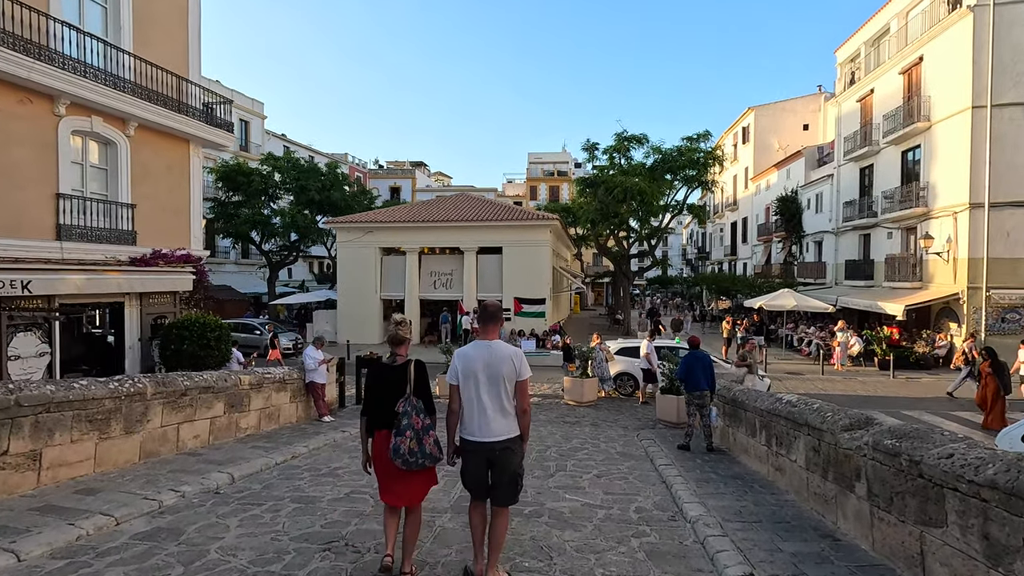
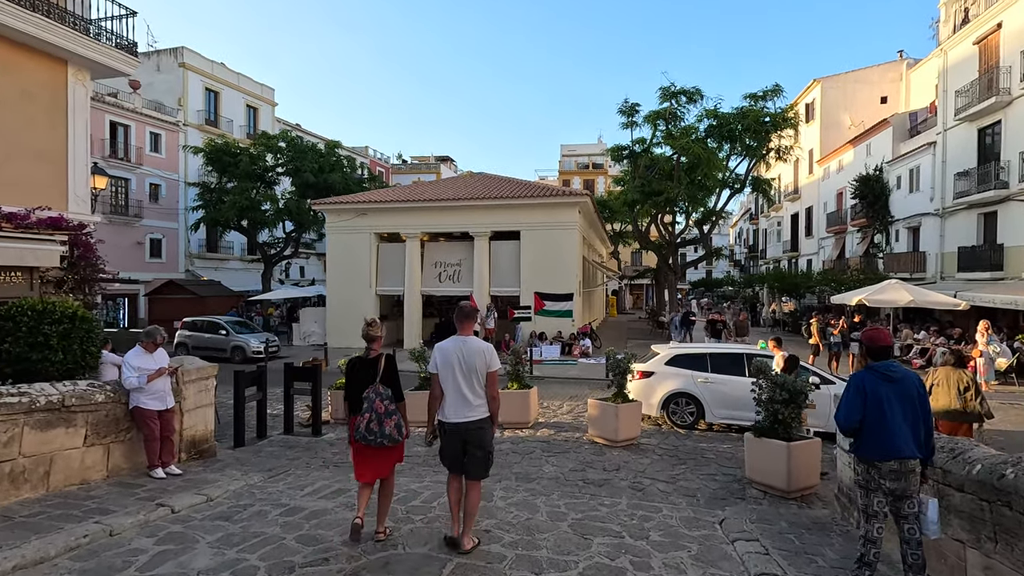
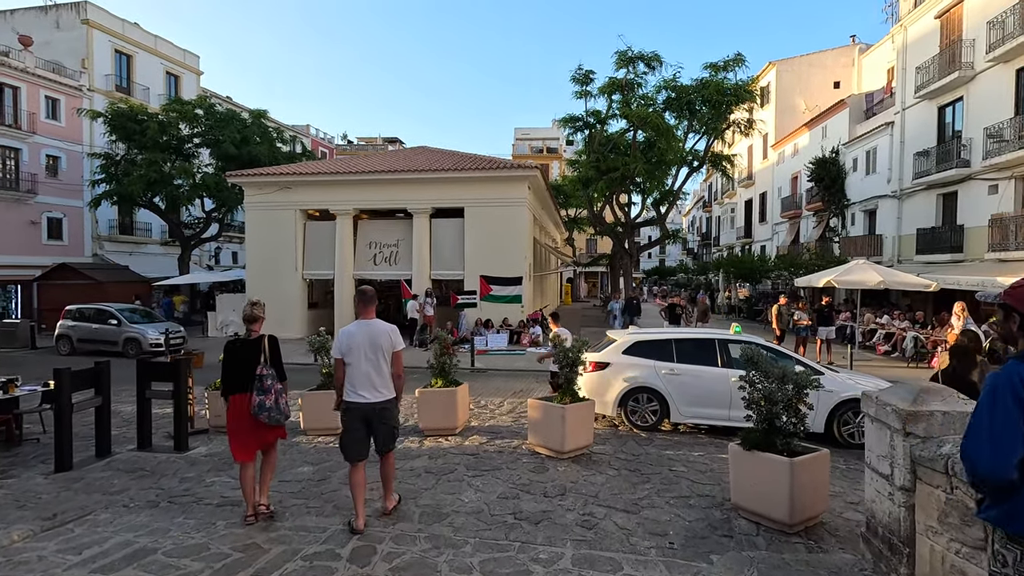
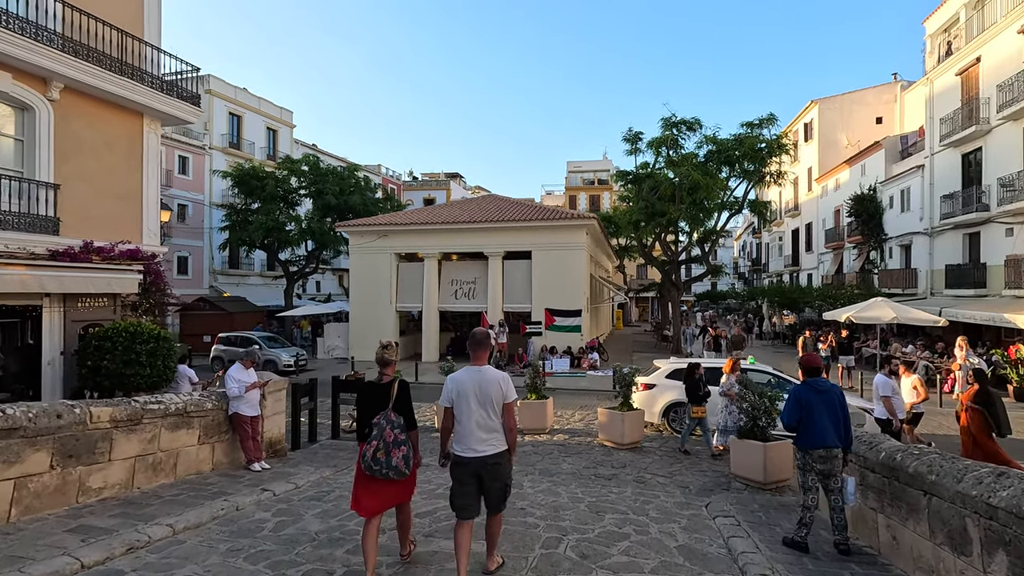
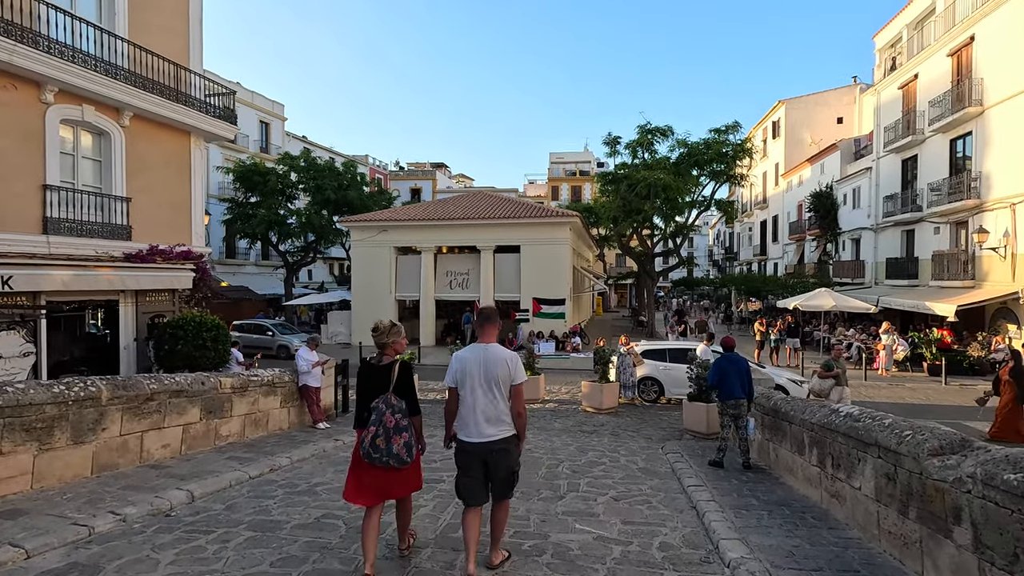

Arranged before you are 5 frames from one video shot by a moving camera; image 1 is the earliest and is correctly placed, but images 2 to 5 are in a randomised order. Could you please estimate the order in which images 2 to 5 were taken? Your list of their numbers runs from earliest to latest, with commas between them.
5, 4, 2, 3
